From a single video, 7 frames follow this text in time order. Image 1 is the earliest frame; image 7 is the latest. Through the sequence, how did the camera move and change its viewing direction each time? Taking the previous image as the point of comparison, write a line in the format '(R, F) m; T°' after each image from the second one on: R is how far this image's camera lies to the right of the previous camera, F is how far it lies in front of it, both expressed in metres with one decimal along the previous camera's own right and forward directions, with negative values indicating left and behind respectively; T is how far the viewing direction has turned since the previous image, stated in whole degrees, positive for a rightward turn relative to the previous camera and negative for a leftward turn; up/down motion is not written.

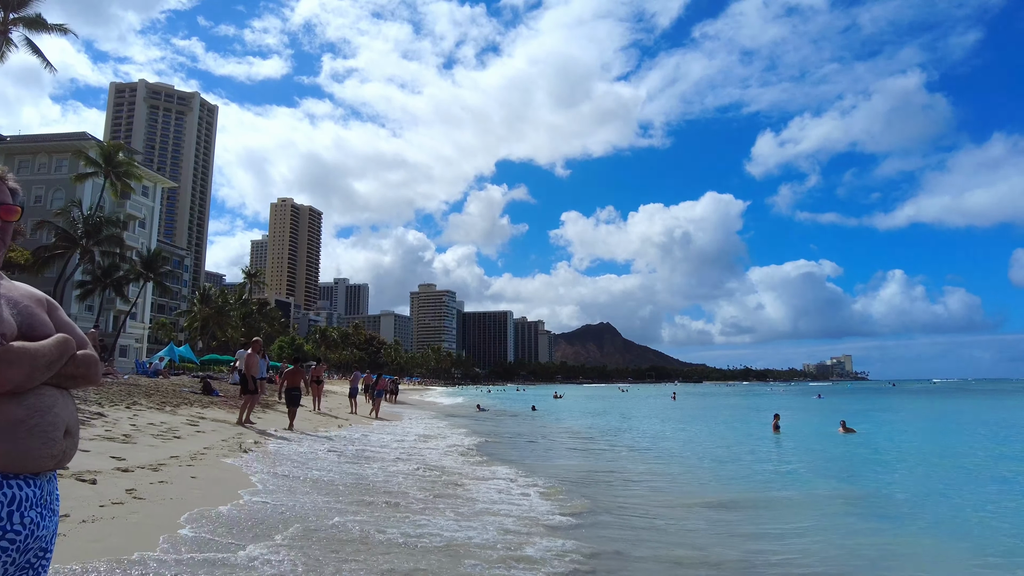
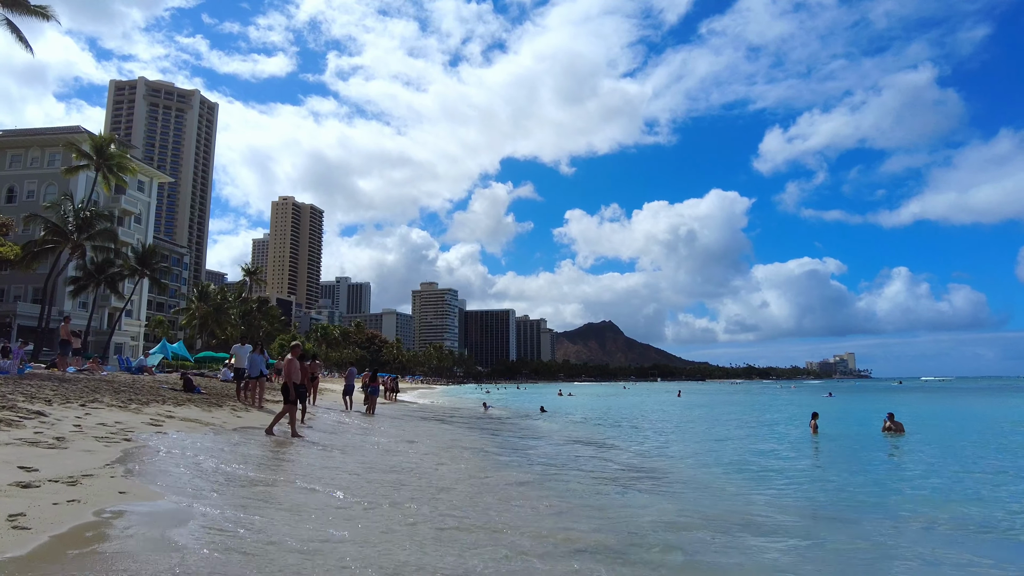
(0.0, +1.1) m; 0°
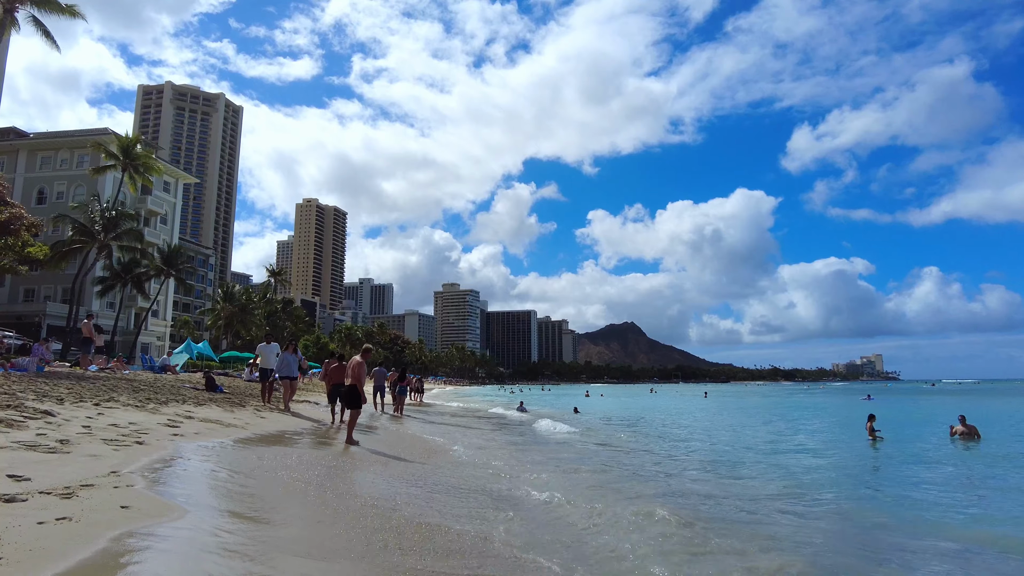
(-0.1, +0.7) m; -2°
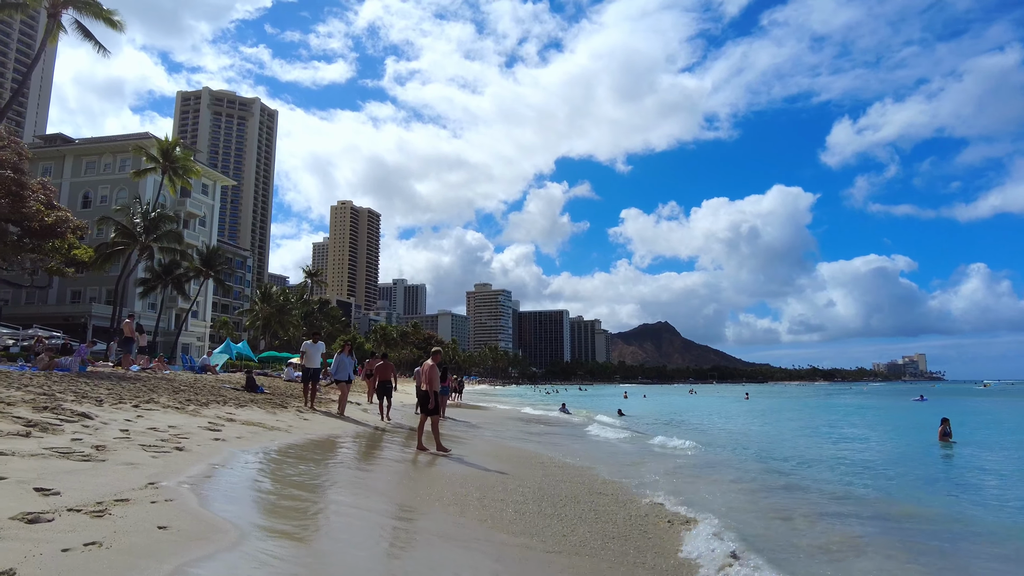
(-0.1, +0.6) m; -3°
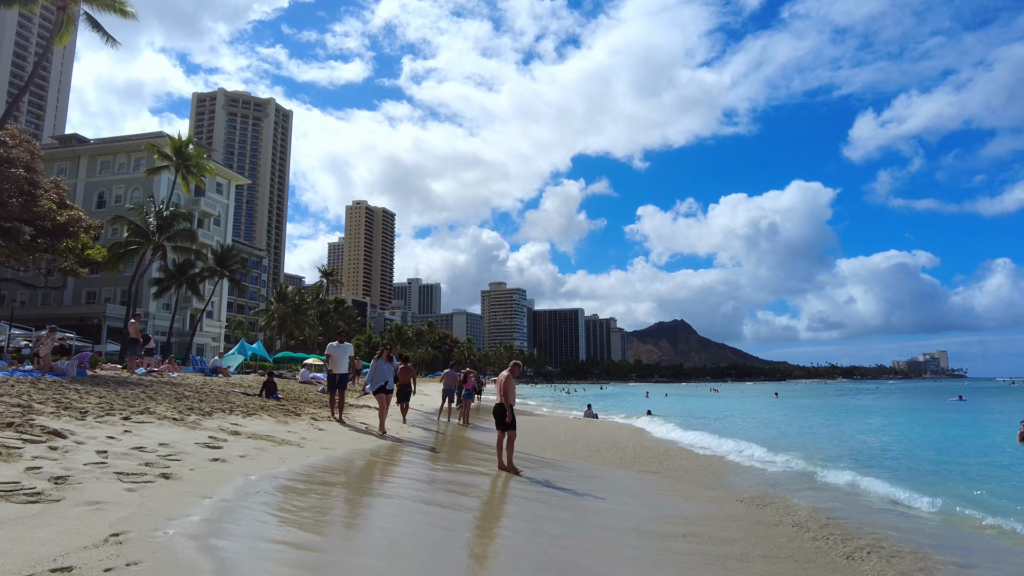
(-0.1, +1.0) m; -2°
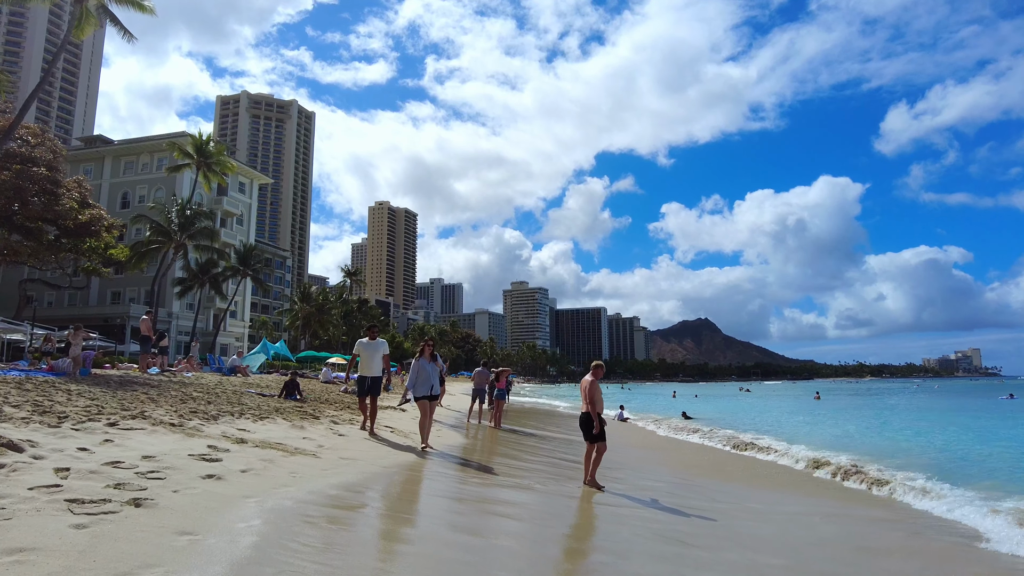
(-0.2, +1.1) m; -2°
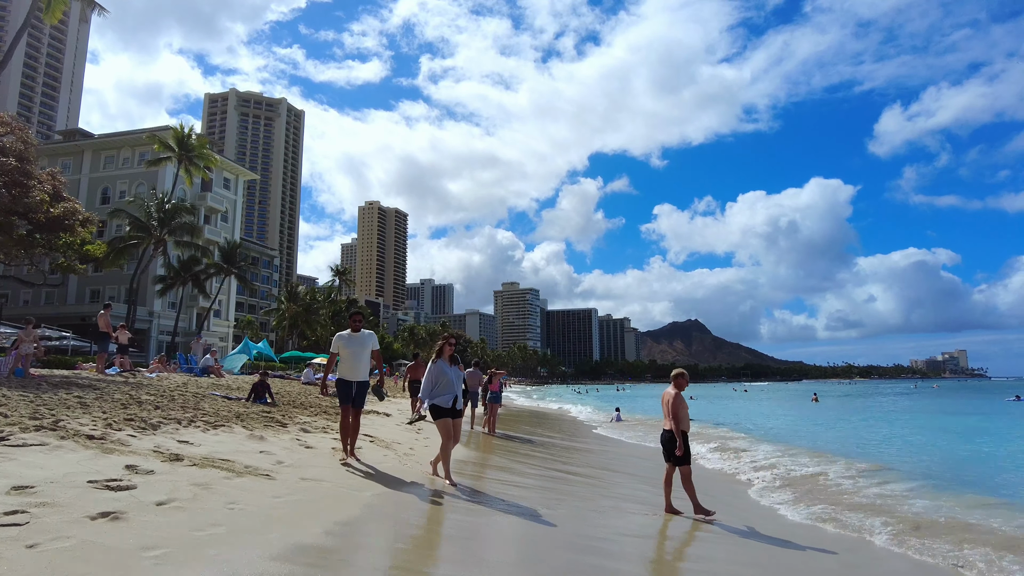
(0.0, +1.0) m; +1°
